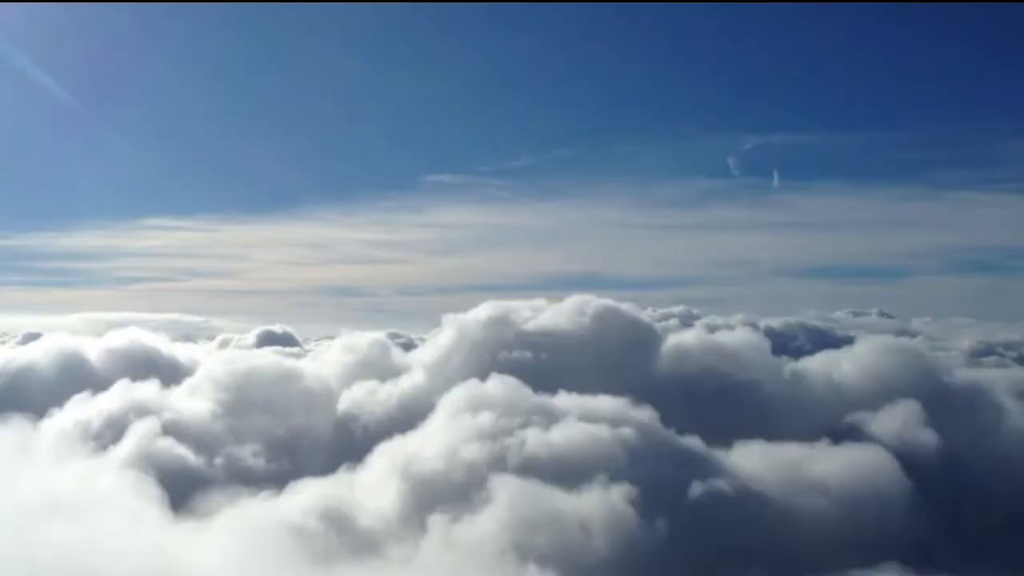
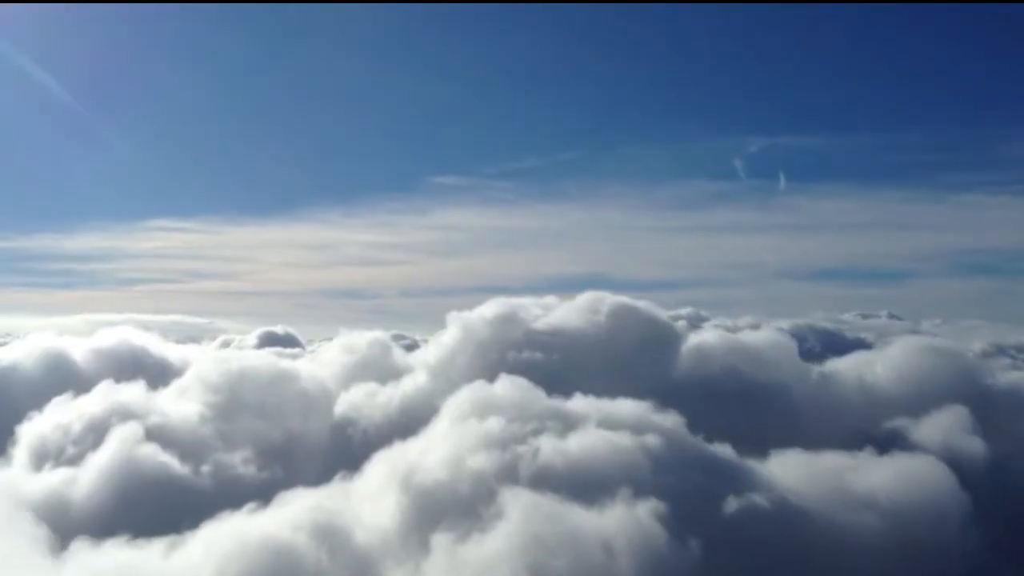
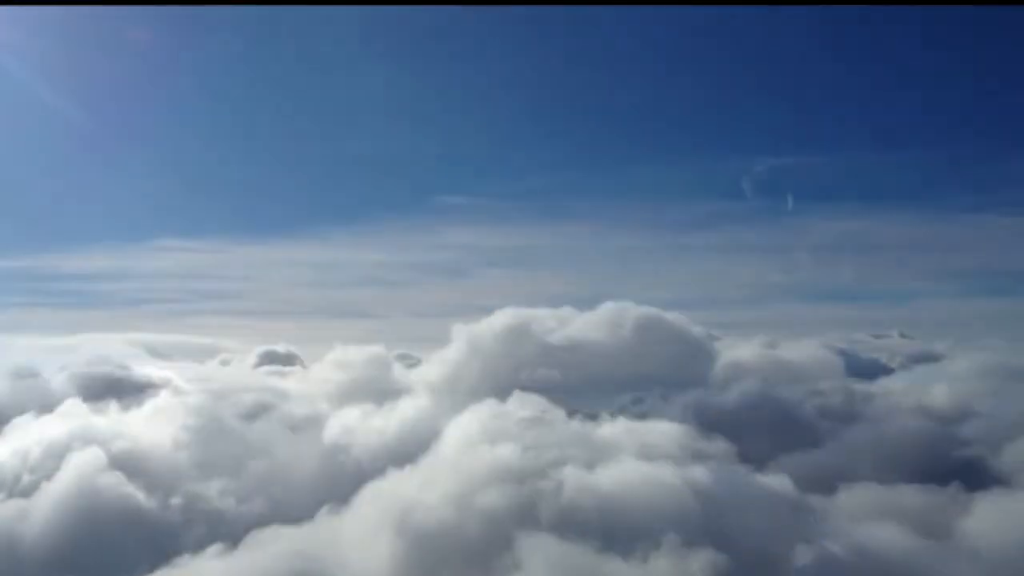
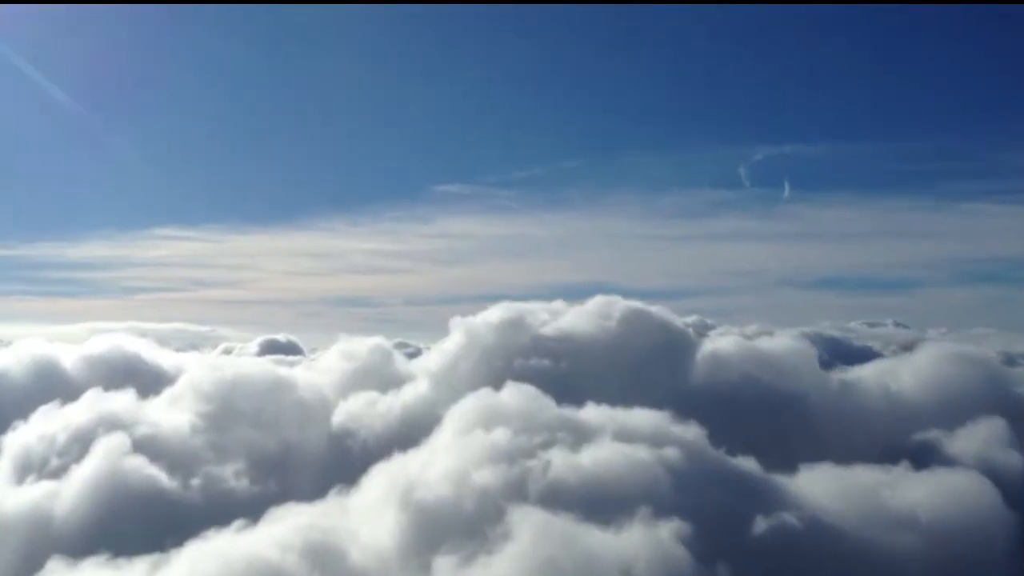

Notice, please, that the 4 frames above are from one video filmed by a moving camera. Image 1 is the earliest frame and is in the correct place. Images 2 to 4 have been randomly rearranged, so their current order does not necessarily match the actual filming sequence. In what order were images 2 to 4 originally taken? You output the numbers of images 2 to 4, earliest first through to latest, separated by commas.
2, 4, 3
